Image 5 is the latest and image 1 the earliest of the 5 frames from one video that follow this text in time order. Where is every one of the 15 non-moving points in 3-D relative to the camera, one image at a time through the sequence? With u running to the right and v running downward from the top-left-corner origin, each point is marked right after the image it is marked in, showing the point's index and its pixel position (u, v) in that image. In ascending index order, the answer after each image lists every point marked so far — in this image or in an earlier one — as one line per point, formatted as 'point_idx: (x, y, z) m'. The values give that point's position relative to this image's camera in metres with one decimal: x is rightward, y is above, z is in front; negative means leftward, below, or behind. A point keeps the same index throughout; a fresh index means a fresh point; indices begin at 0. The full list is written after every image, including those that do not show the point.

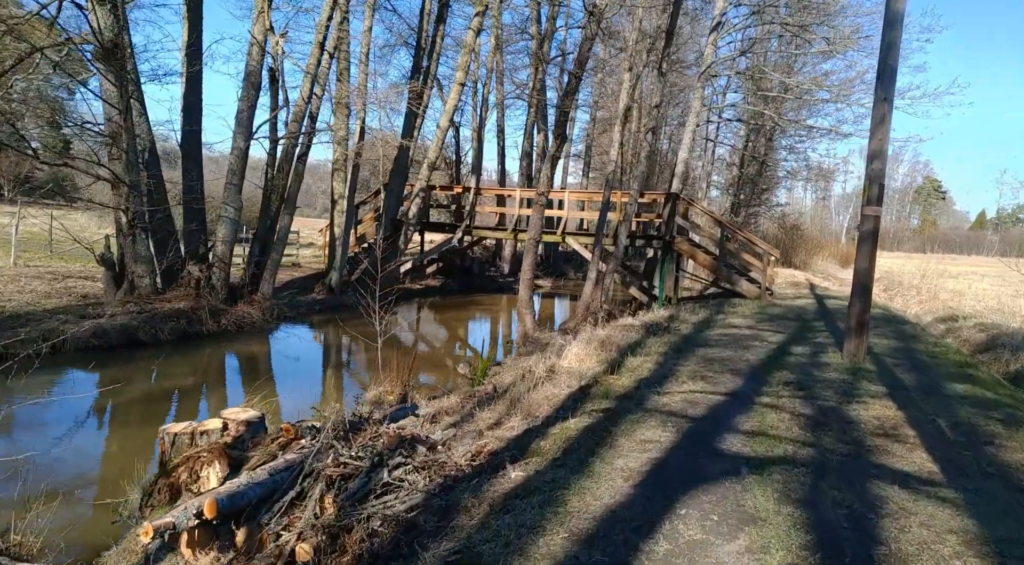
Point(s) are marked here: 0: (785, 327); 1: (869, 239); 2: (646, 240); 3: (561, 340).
0: (+4.3, -0.7, +10.7) m
1: (+3.9, +0.5, +7.4) m
2: (+3.3, +1.0, +16.9) m
3: (+0.8, -0.9, +10.6) m
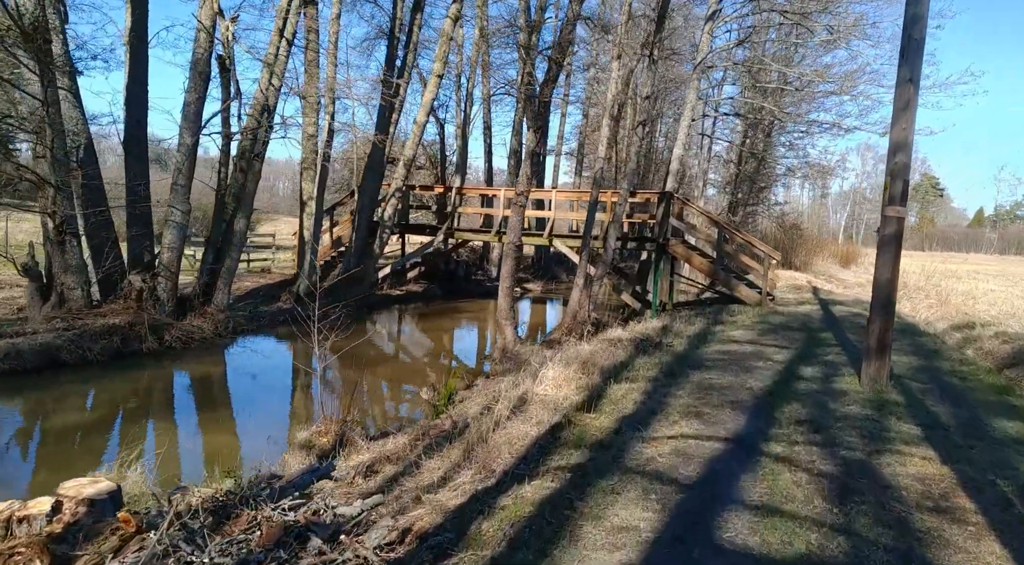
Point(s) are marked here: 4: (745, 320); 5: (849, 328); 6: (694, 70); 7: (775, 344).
0: (+3.9, -0.8, +9.6) m
1: (+3.6, +0.4, +6.4) m
2: (+2.9, +0.9, +15.8) m
3: (+0.4, -1.0, +9.6) m
4: (+4.2, -0.7, +12.1) m
5: (+5.6, -0.8, +11.3) m
6: (+4.9, +5.8, +18.4) m
7: (+3.6, -0.8, +9.2) m
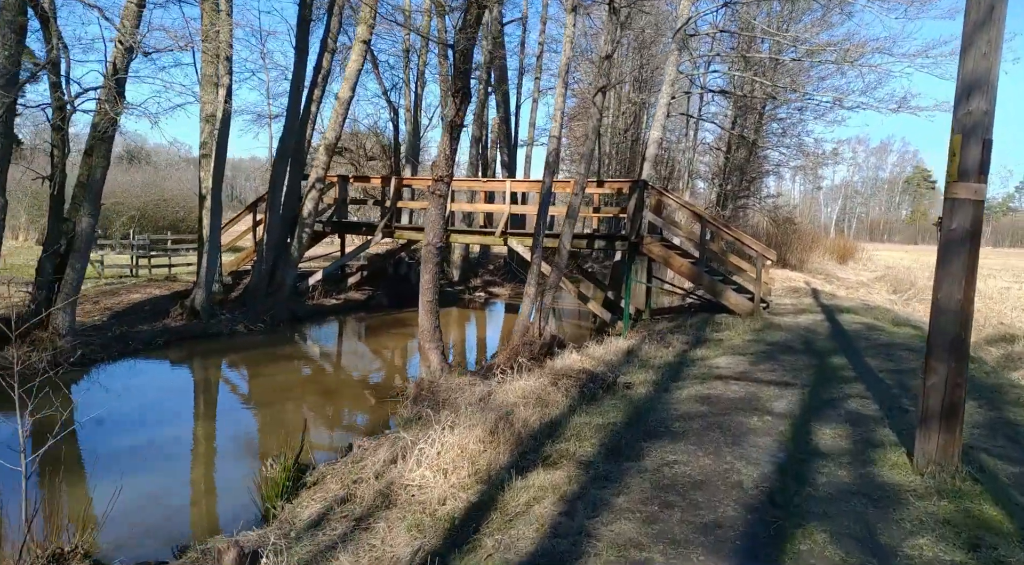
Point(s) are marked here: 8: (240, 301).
0: (+2.9, -1.0, +7.1) m
1: (+2.6, +0.2, +3.9) m
2: (+1.9, +0.8, +13.3) m
3: (-0.5, -1.2, +7.1) m
4: (+3.2, -0.8, +9.7) m
5: (+4.6, -0.9, +8.9) m
6: (+3.8, +5.7, +15.9) m
7: (+2.6, -1.0, +6.8) m
8: (-5.3, -0.4, +13.2) m
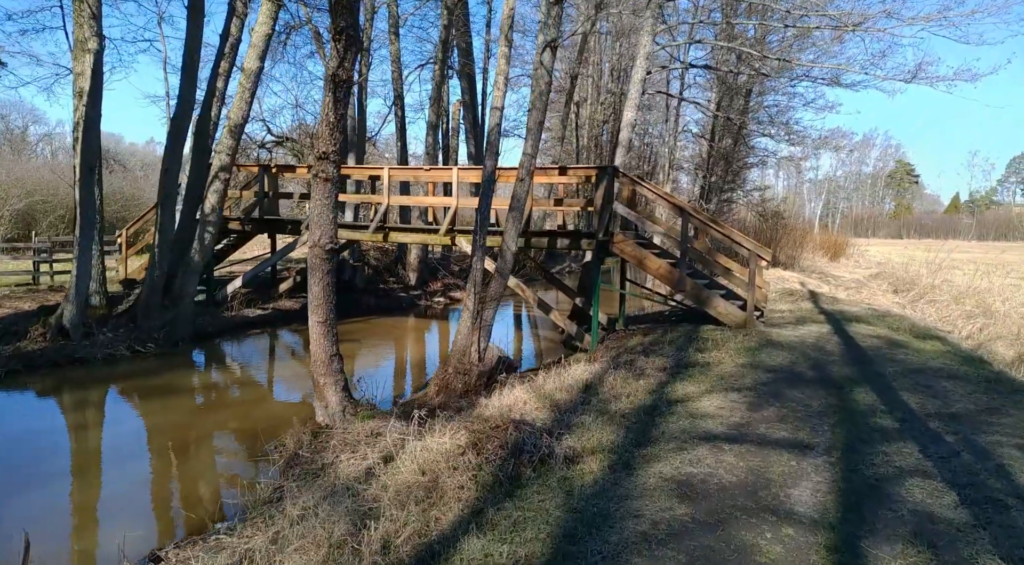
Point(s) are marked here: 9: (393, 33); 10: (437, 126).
0: (+2.2, -1.1, +5.0) m
1: (+1.9, +0.1, +1.8) m
2: (+1.0, +0.7, +11.2) m
3: (-1.2, -1.3, +4.9) m
4: (+2.4, -0.9, +7.6) m
5: (+3.8, -1.0, +6.8) m
6: (+2.8, +5.6, +13.9) m
7: (+1.9, -1.1, +4.7) m
8: (-6.1, -0.5, +11.0) m
9: (-3.2, +6.7, +18.4) m
10: (-2.1, +4.3, +18.9) m
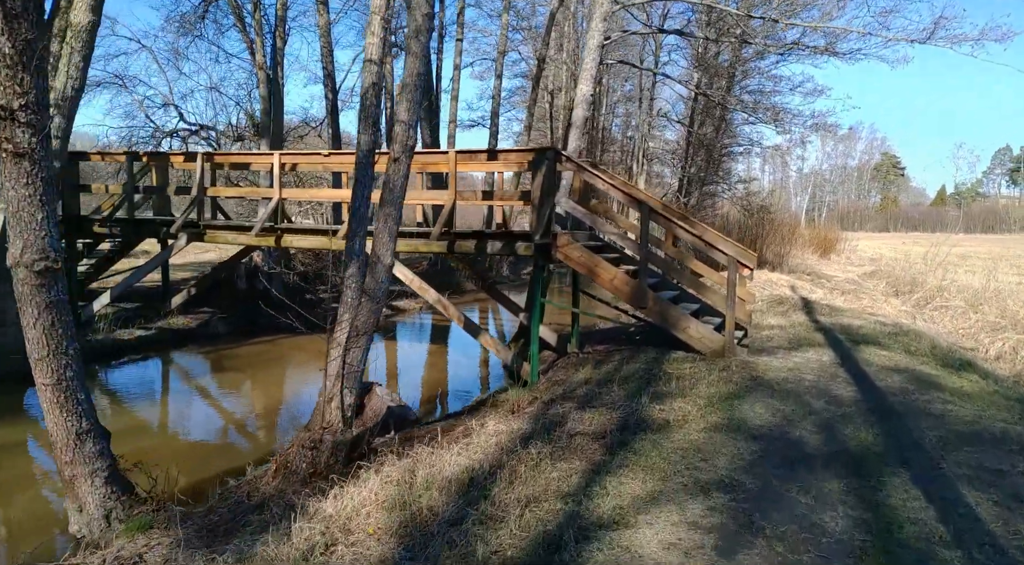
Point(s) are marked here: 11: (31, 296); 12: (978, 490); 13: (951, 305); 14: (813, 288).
0: (+1.3, -1.3, +2.7) m
1: (+1.0, -0.1, -0.5) m
2: (-0.1, +0.5, +8.8) m
3: (-2.2, -1.6, +2.5) m
4: (+1.4, -1.1, +5.2) m
5: (+2.9, -1.1, +4.5) m
6: (+1.6, +5.5, +11.5) m
7: (+1.0, -1.3, +2.3) m
8: (-7.2, -0.8, +8.5) m
9: (-4.5, +6.5, +15.9) m
10: (-3.3, +4.2, +16.5) m
11: (-2.8, -0.1, +4.0) m
12: (+2.8, -1.2, +4.0) m
13: (+8.7, -0.5, +13.5) m
14: (+6.6, -0.1, +14.9) m
